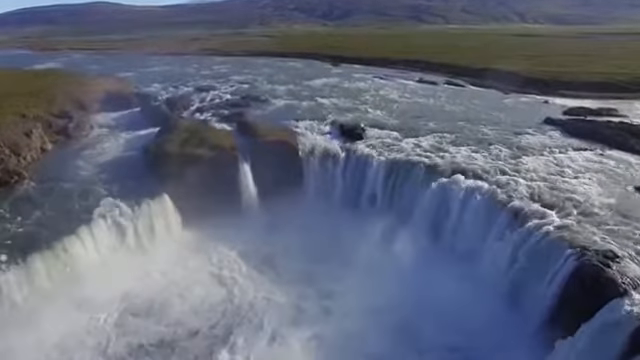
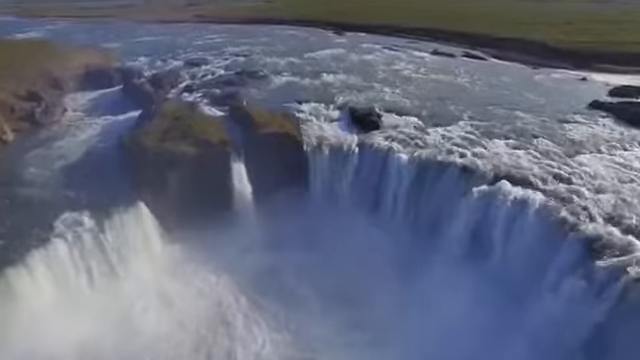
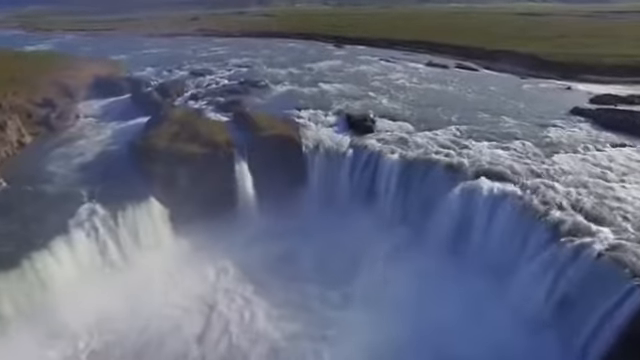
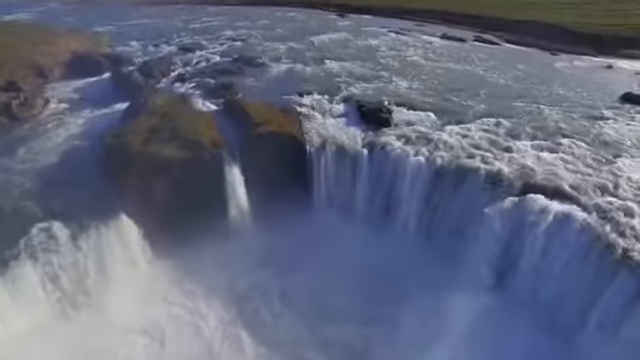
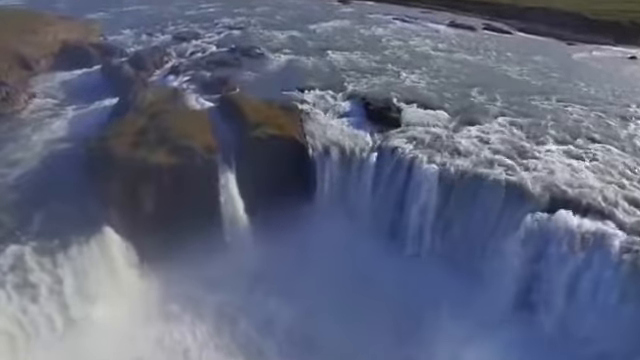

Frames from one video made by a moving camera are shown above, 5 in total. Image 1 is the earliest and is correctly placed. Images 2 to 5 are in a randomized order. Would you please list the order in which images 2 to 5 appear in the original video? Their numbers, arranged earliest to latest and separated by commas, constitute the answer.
3, 2, 4, 5
